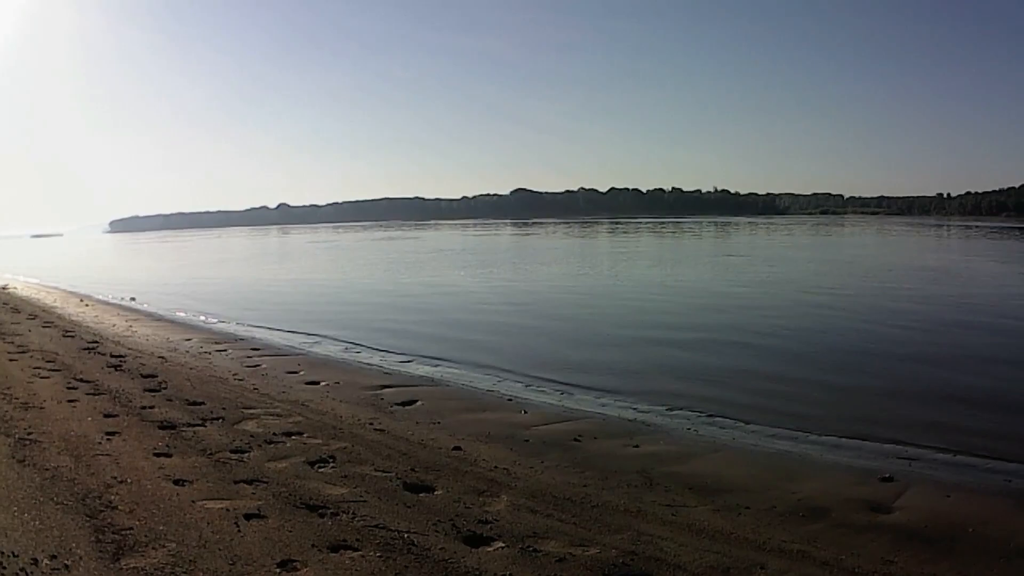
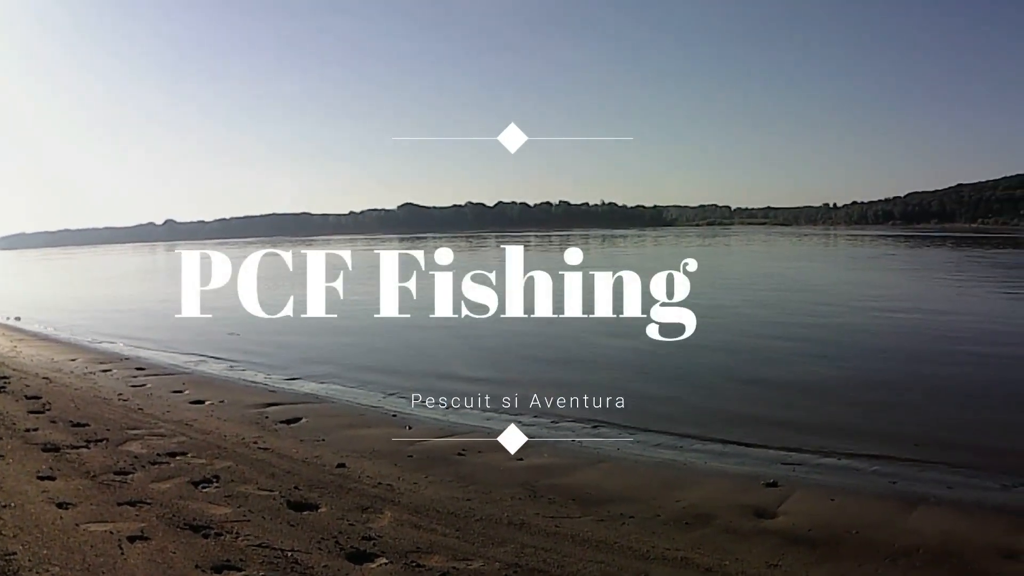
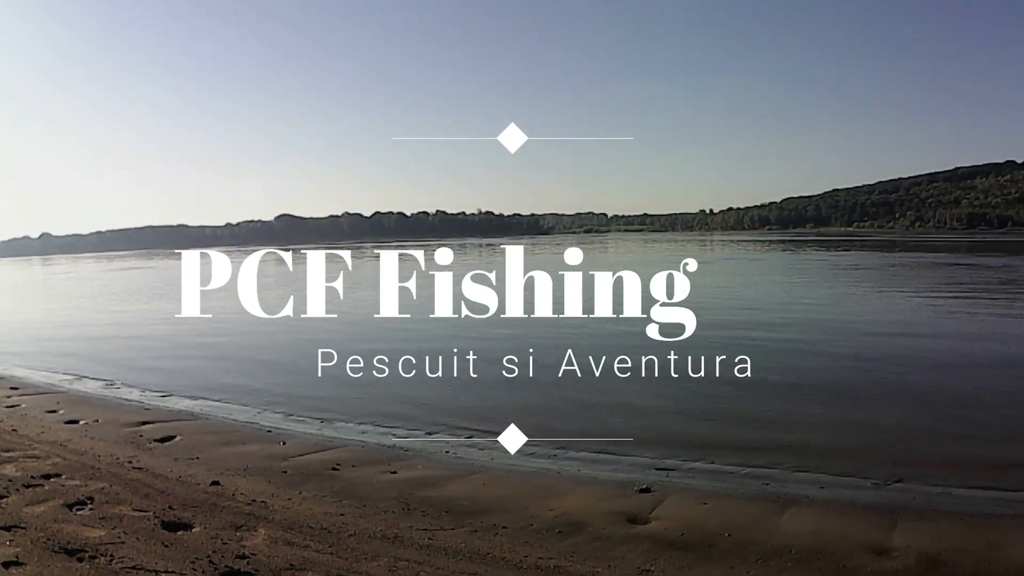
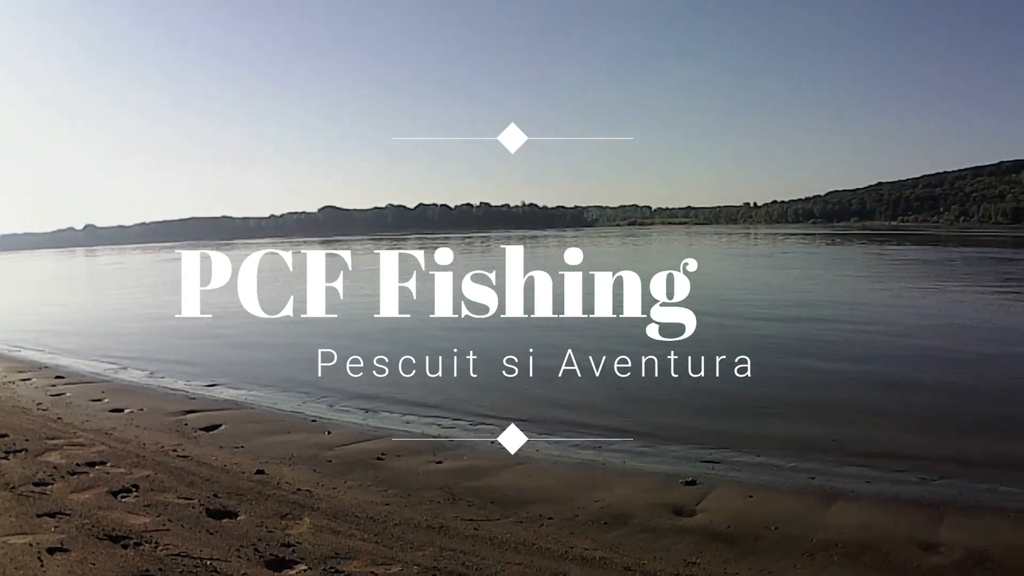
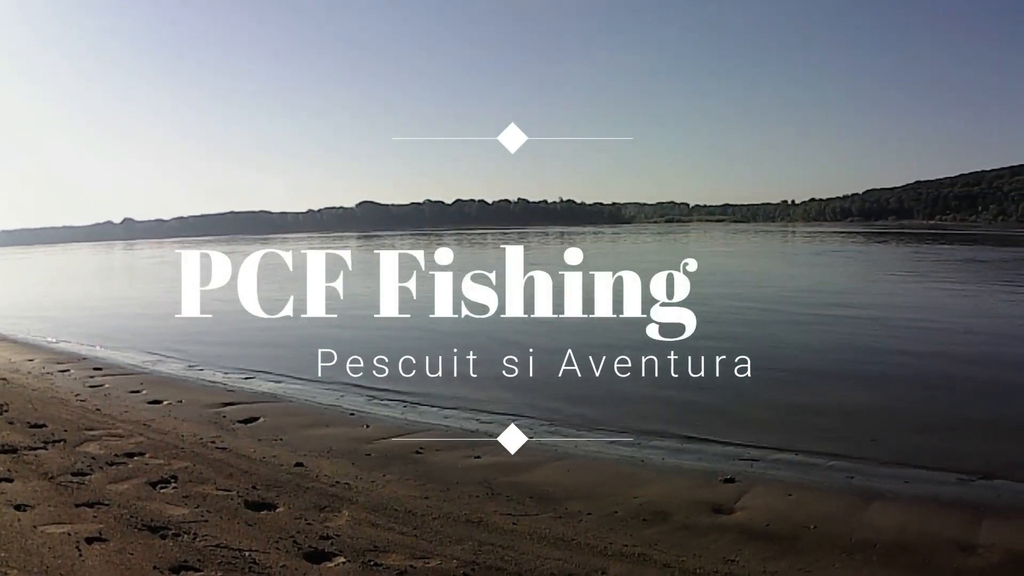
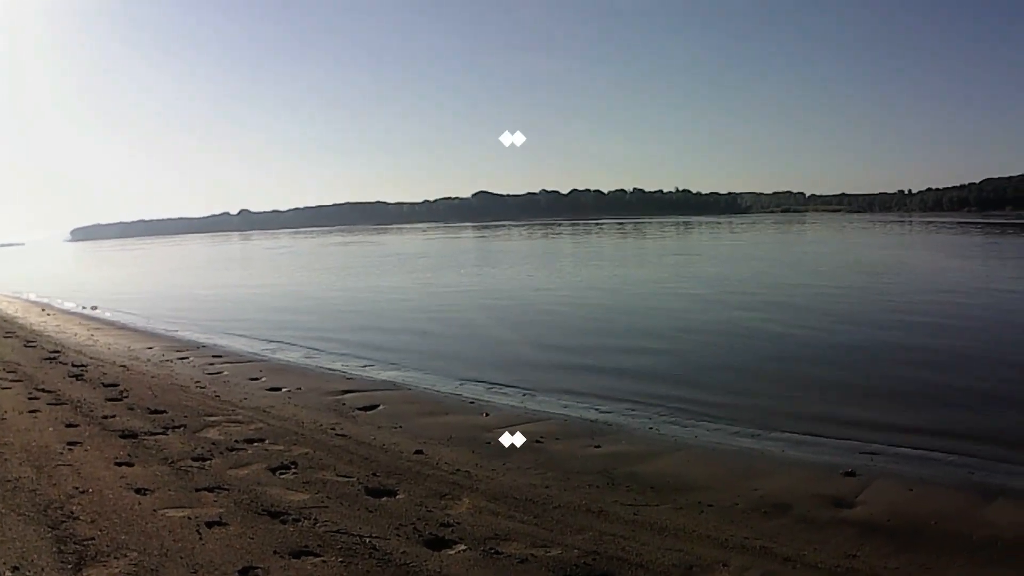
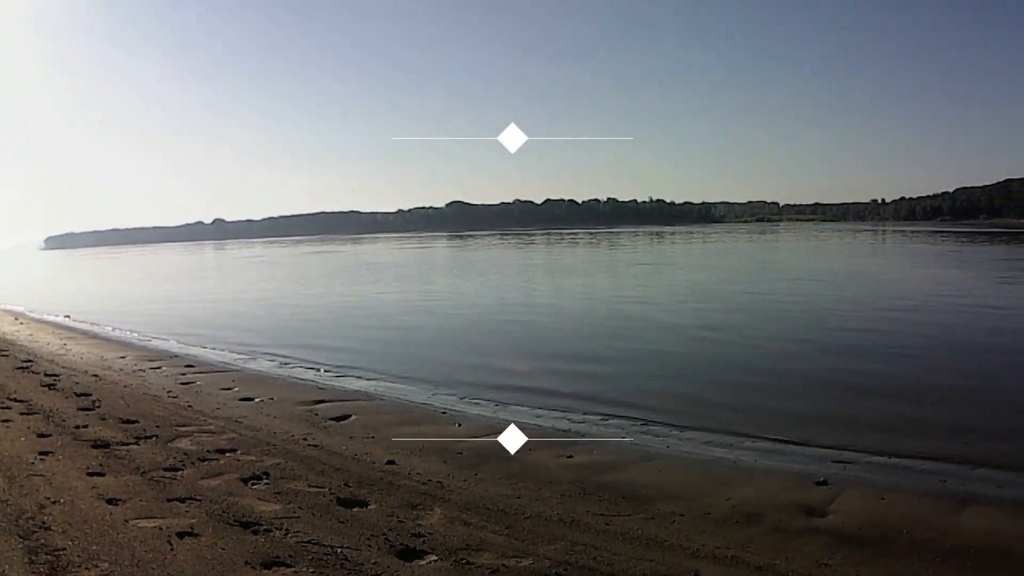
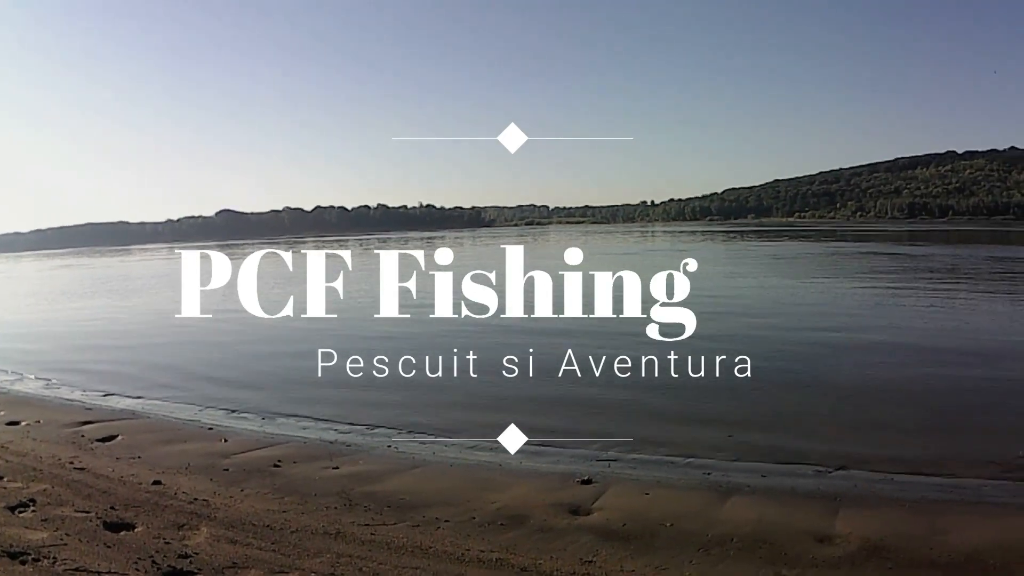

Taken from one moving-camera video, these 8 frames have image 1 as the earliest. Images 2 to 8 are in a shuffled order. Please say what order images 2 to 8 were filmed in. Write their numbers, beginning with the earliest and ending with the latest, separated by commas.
6, 7, 2, 5, 4, 3, 8
